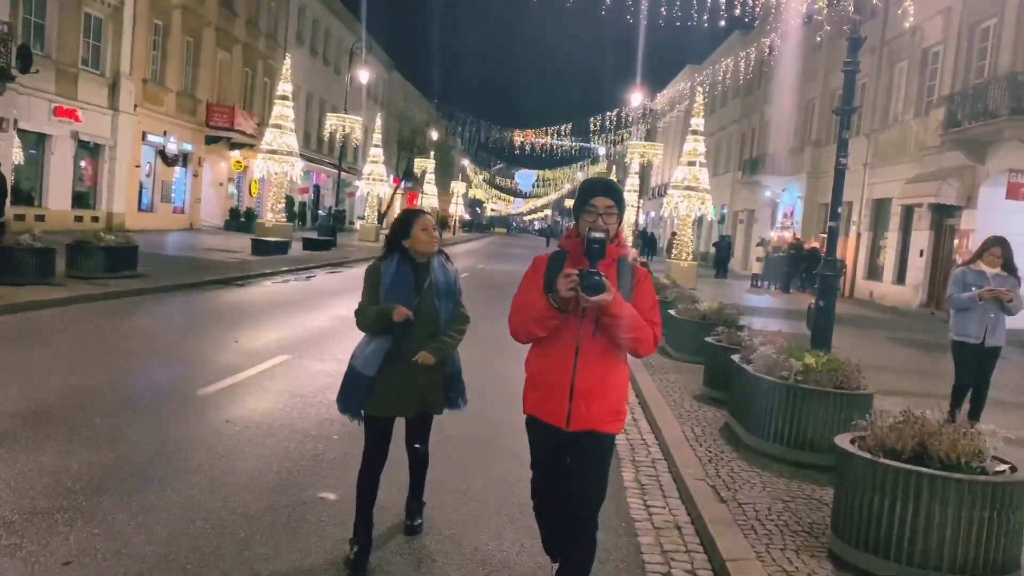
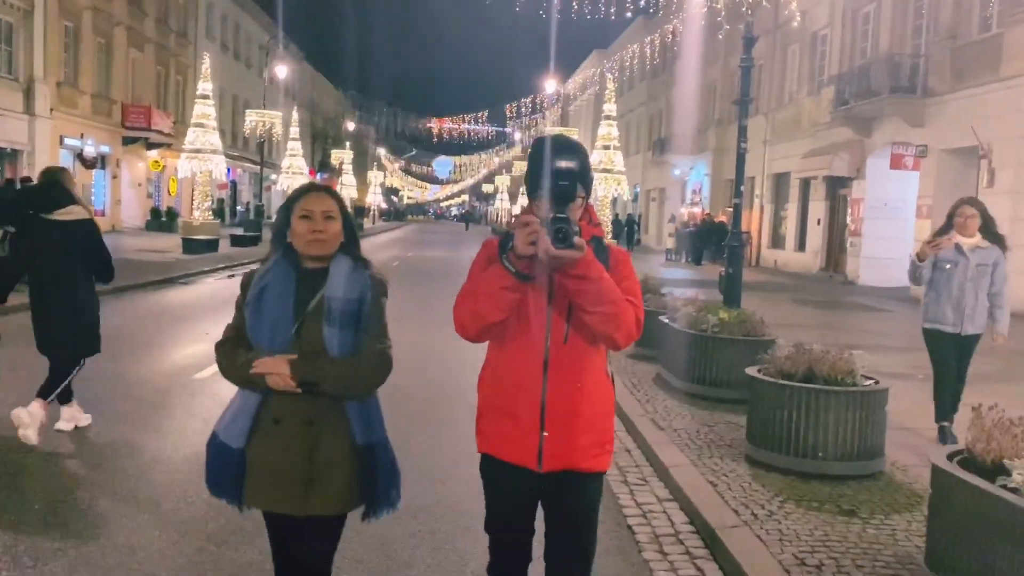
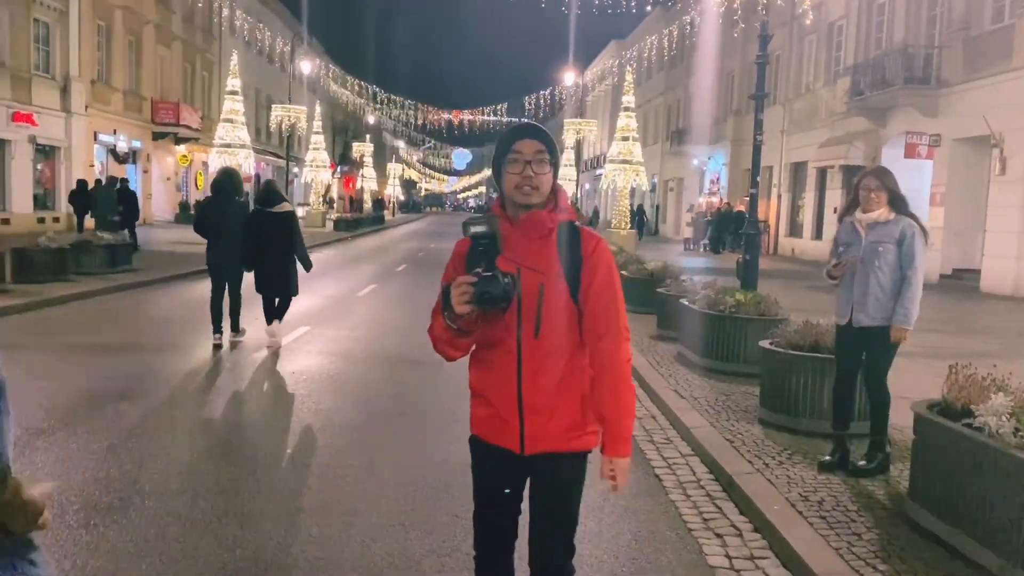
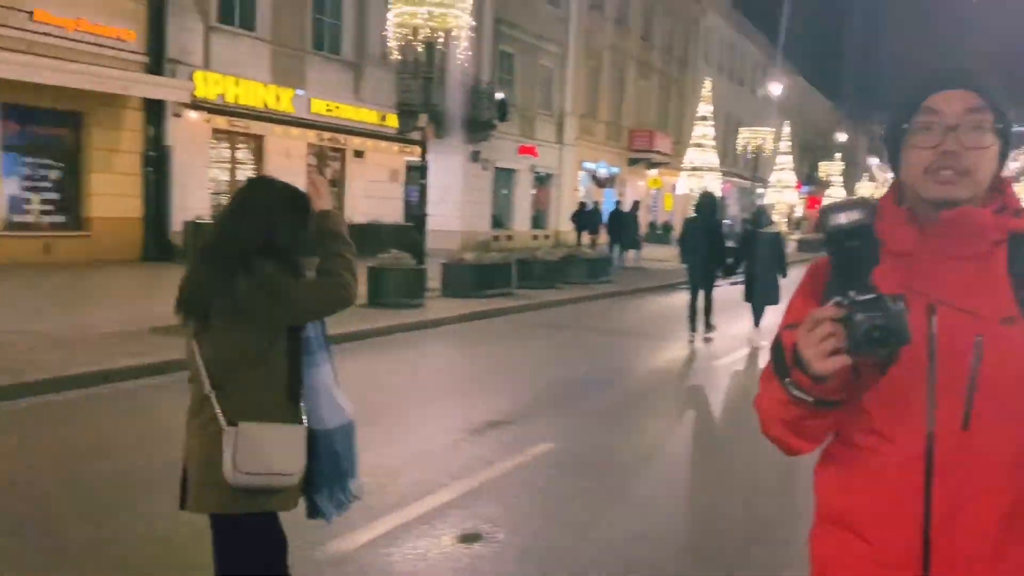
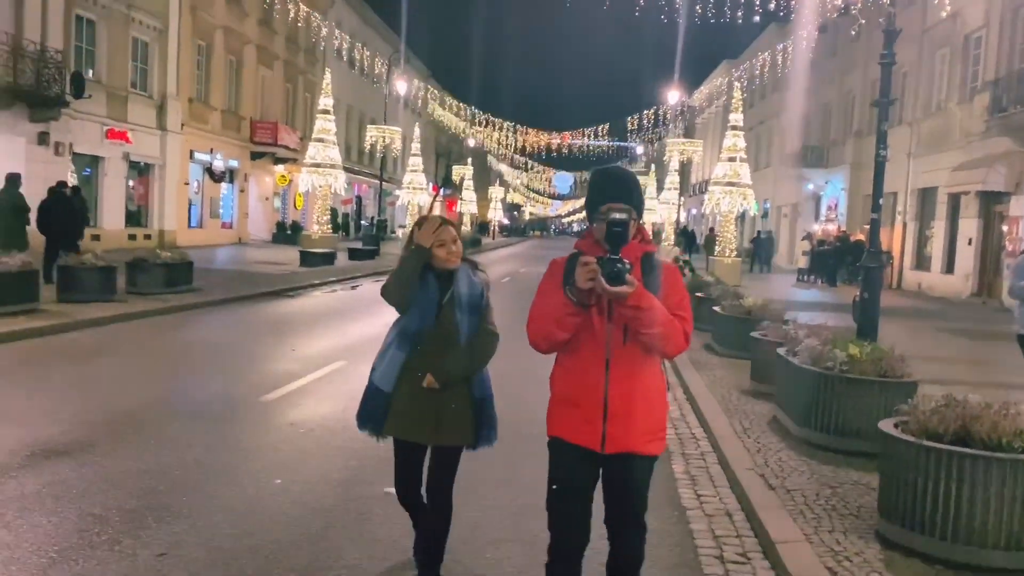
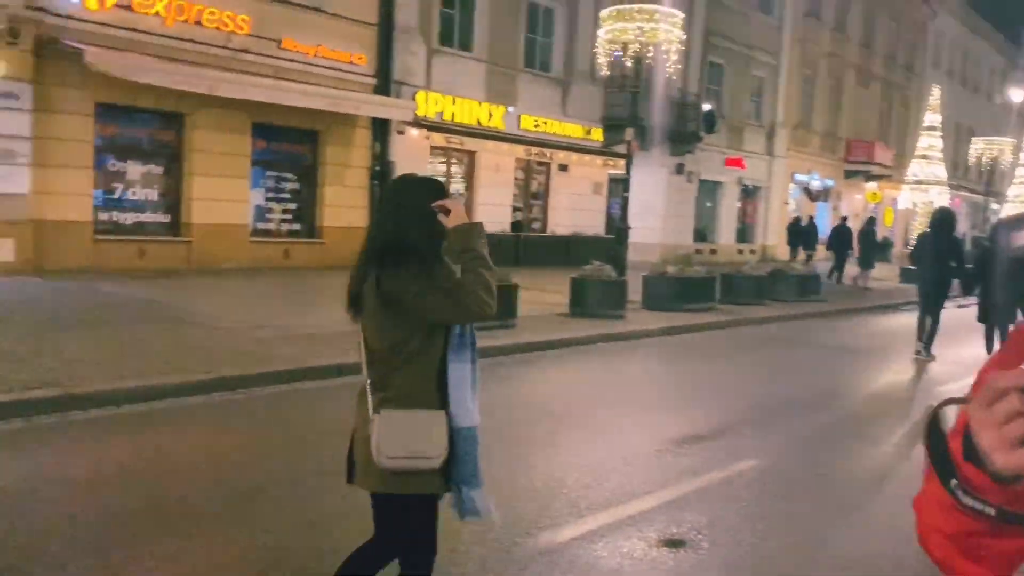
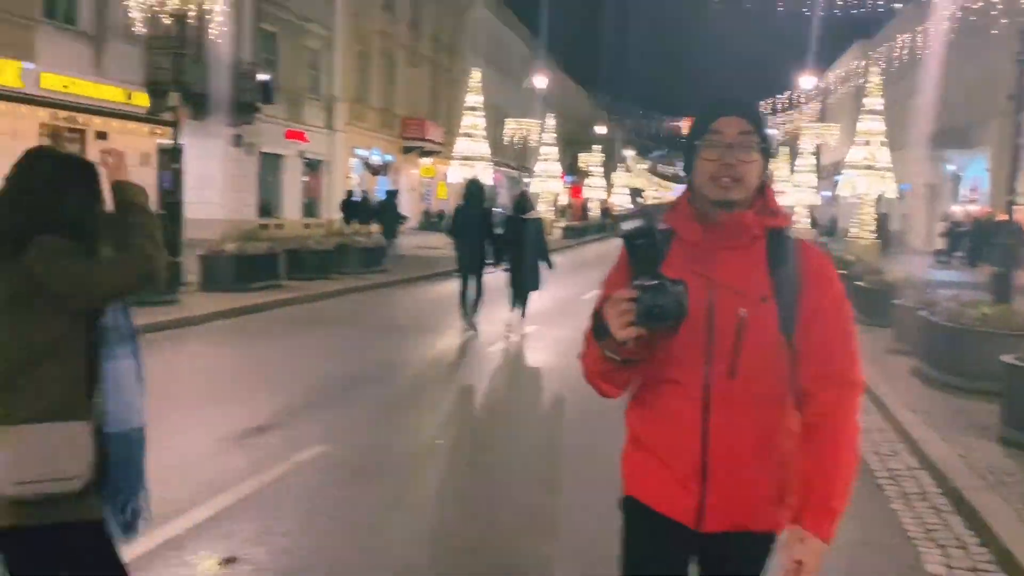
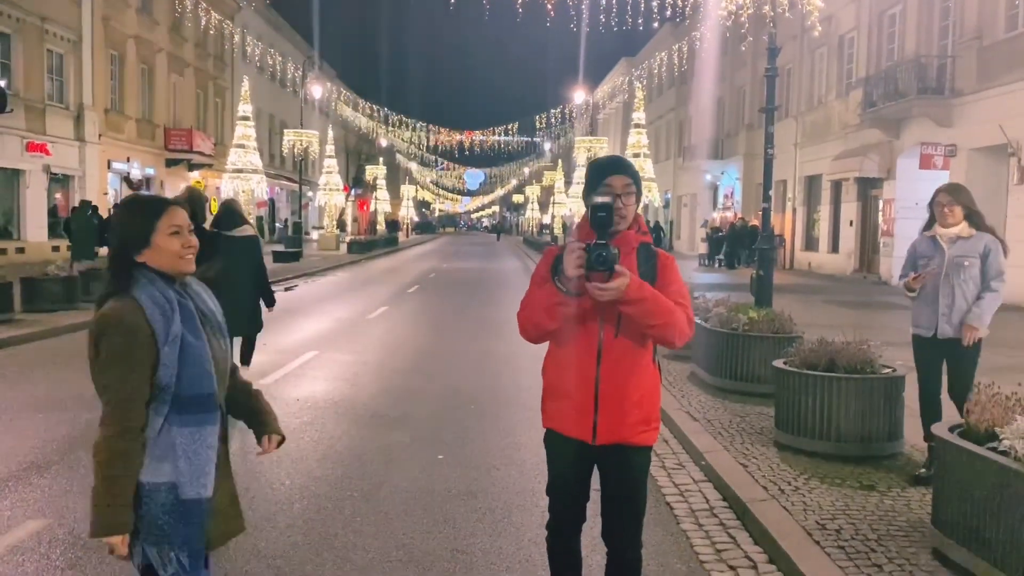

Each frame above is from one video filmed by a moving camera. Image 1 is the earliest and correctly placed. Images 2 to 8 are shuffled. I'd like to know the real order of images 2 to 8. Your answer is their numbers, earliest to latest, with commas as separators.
5, 2, 8, 3, 7, 4, 6
